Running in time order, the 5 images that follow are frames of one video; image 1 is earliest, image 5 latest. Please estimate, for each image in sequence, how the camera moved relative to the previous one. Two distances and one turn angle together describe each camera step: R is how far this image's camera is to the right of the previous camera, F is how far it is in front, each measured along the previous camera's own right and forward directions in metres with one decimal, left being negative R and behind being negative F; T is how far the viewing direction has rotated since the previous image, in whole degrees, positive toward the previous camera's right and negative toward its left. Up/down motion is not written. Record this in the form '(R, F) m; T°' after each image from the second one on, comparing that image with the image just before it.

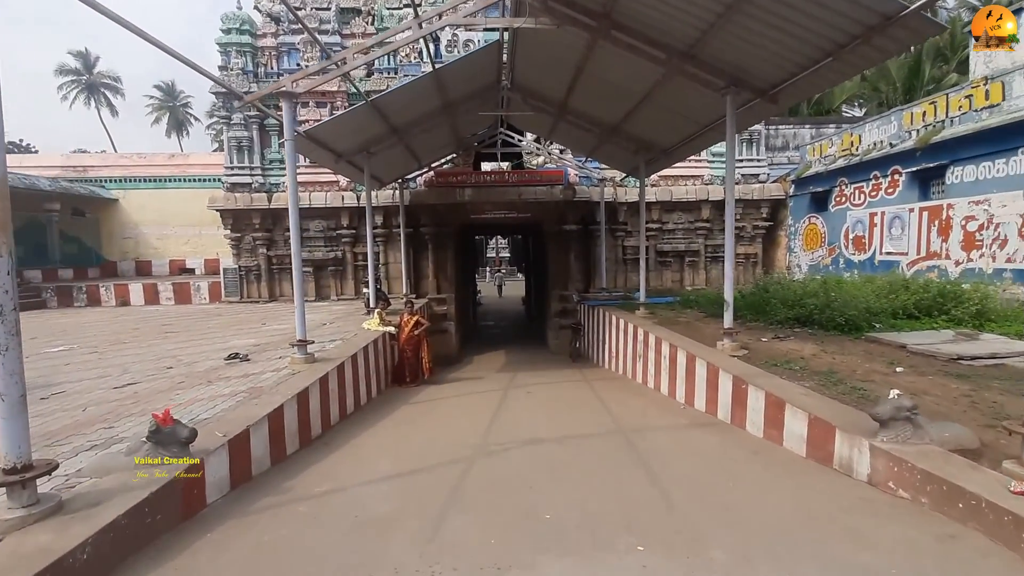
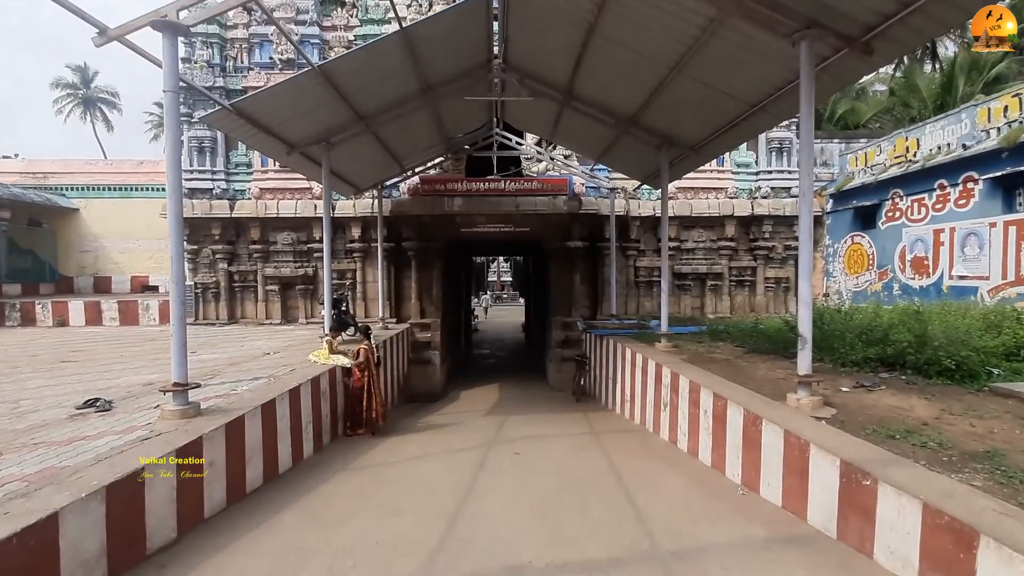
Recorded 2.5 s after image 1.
(+0.2, +1.7) m; 0°
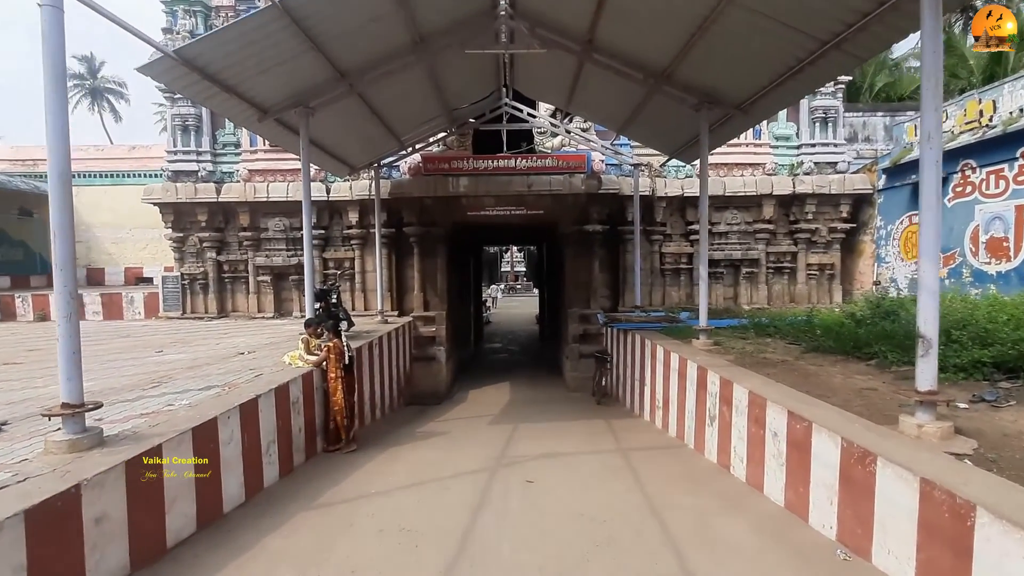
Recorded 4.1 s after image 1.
(0.0, +1.0) m; -2°
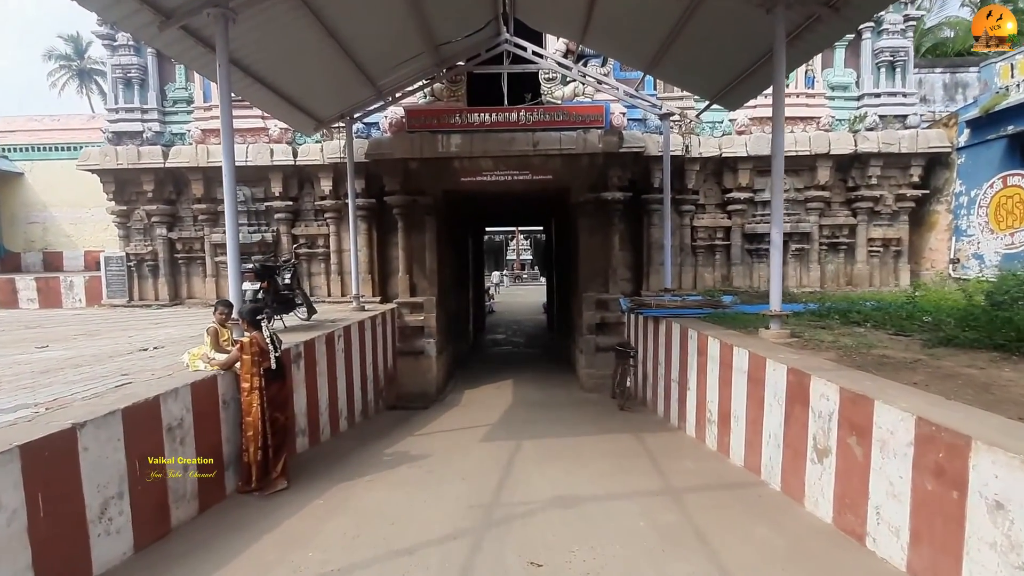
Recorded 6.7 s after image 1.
(+0.1, +1.6) m; -1°
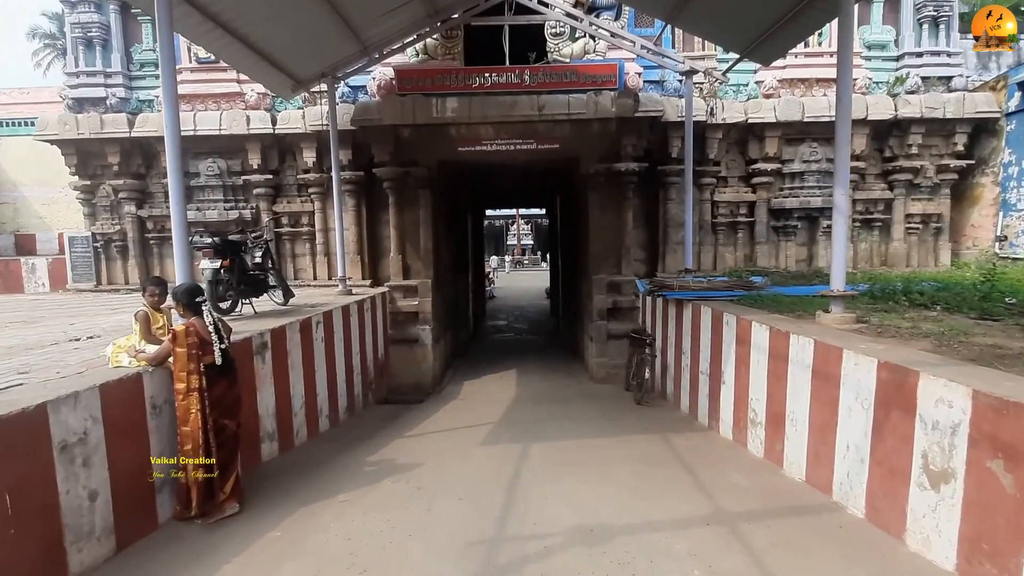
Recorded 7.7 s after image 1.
(0.0, +0.7) m; 0°
